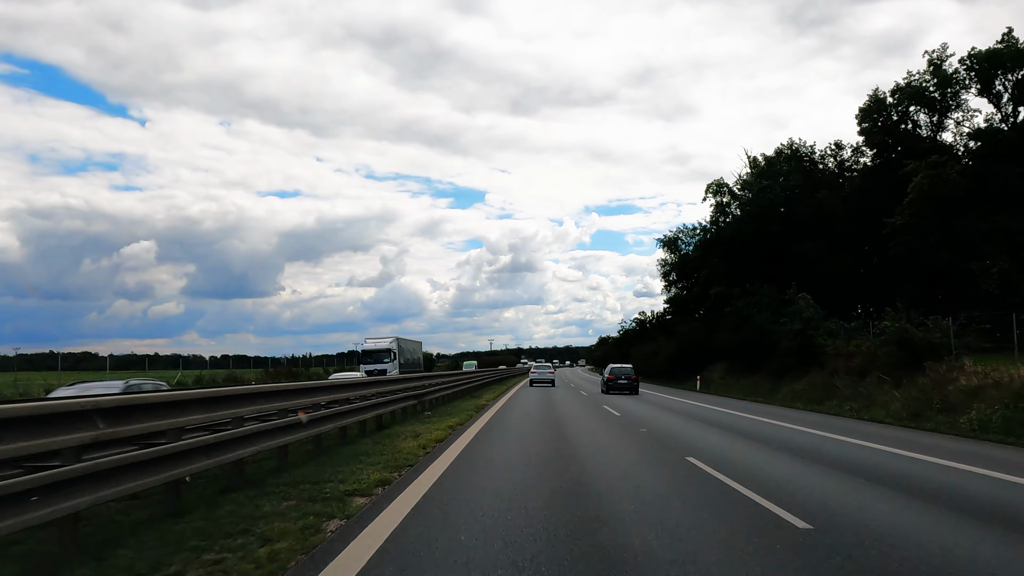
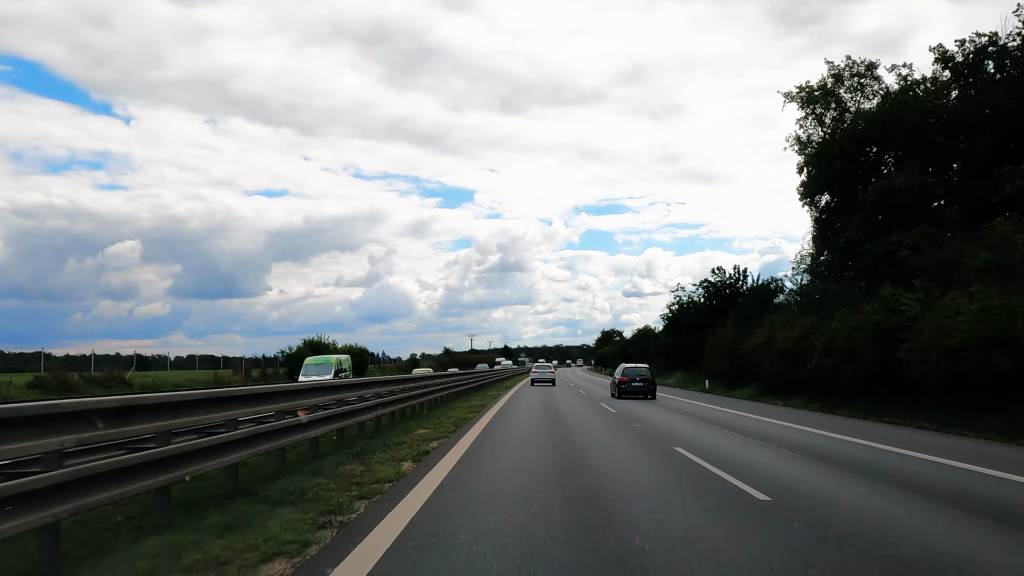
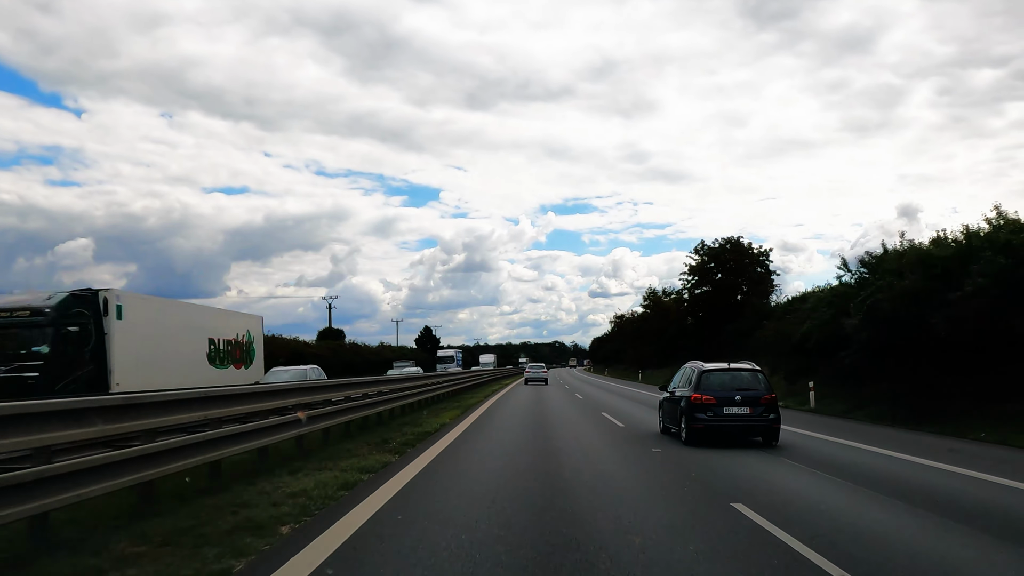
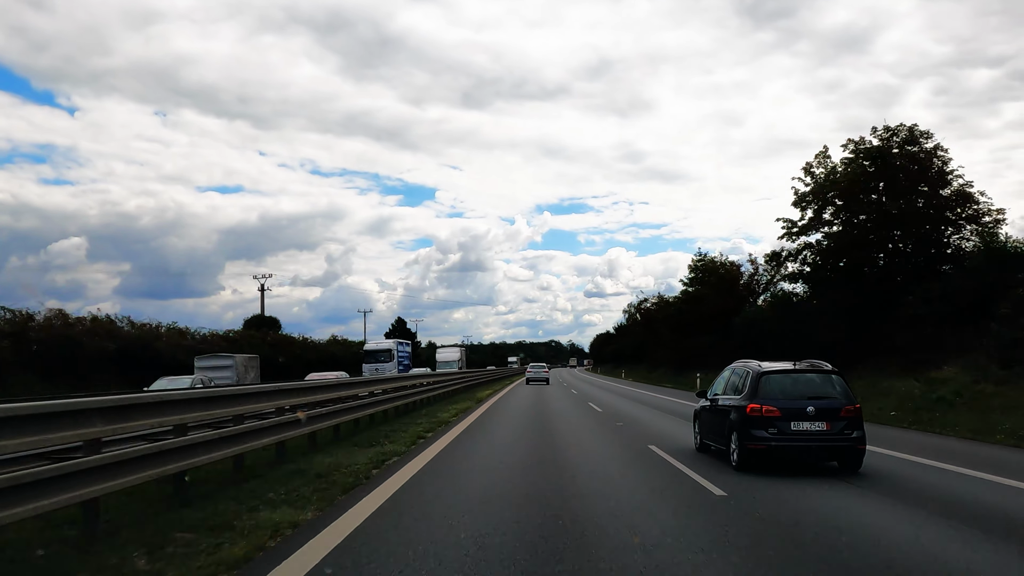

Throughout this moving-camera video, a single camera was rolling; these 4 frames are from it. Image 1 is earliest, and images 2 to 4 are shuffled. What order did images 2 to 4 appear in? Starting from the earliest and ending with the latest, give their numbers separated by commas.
2, 3, 4
